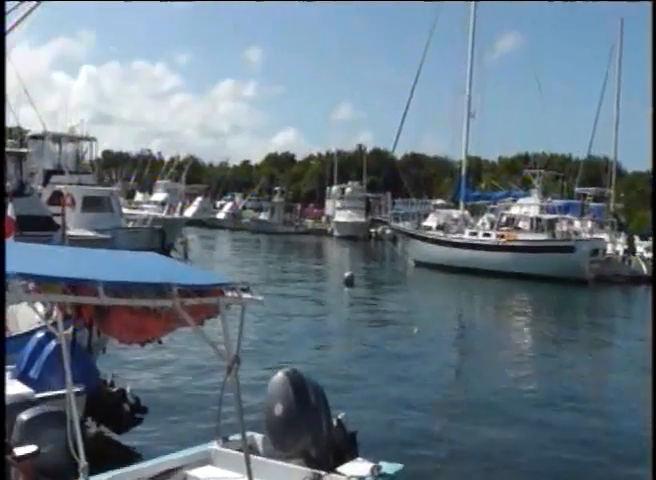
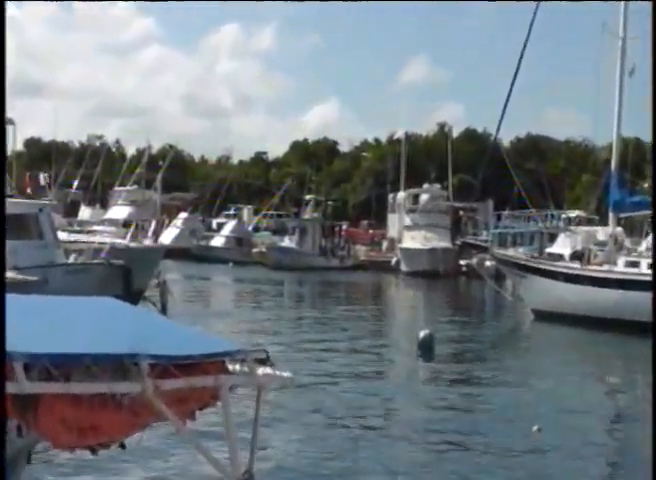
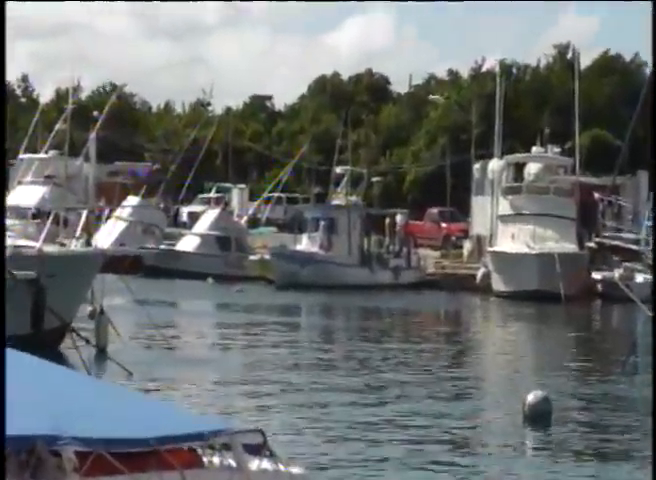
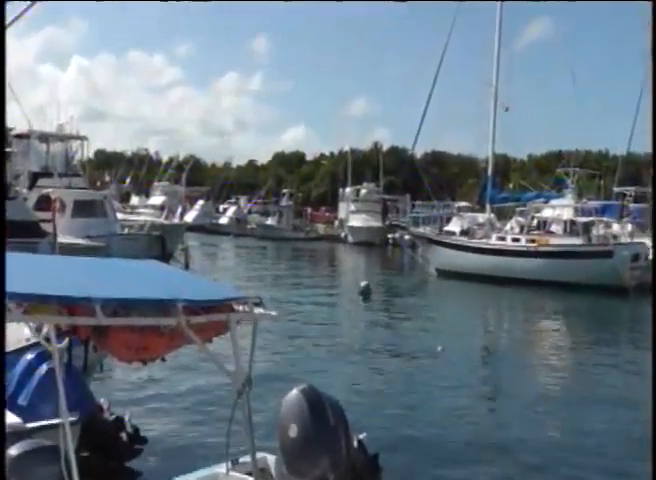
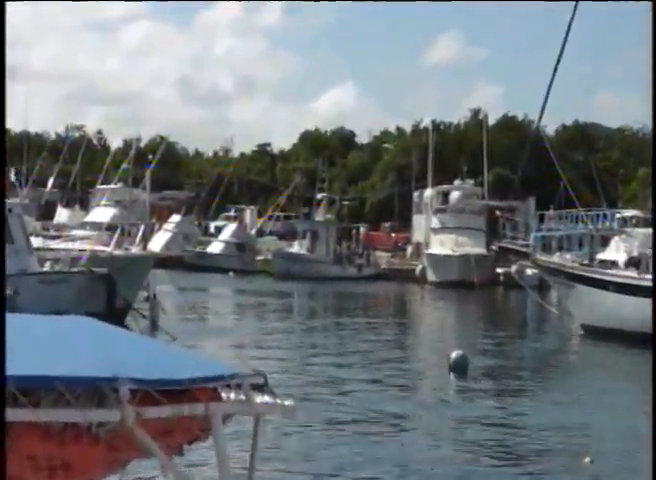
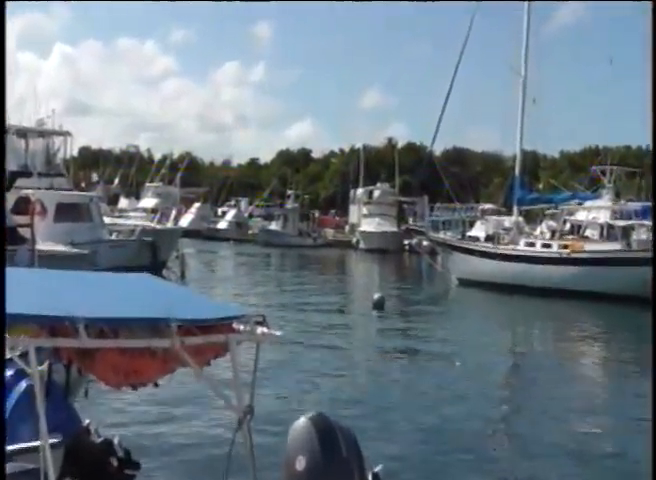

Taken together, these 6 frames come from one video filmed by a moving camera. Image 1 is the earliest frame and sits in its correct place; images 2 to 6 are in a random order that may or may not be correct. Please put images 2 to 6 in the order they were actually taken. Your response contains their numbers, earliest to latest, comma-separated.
4, 6, 2, 5, 3
